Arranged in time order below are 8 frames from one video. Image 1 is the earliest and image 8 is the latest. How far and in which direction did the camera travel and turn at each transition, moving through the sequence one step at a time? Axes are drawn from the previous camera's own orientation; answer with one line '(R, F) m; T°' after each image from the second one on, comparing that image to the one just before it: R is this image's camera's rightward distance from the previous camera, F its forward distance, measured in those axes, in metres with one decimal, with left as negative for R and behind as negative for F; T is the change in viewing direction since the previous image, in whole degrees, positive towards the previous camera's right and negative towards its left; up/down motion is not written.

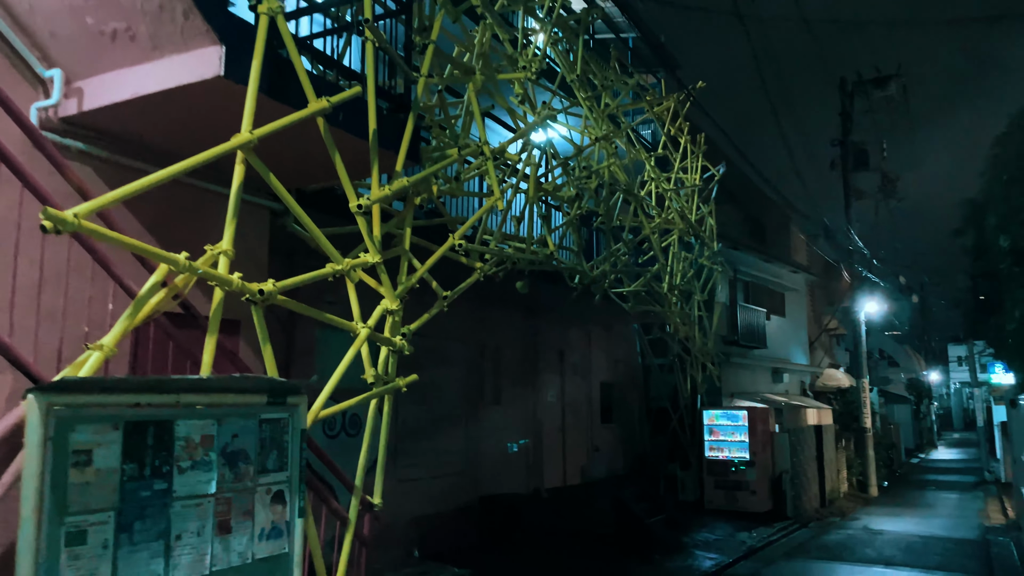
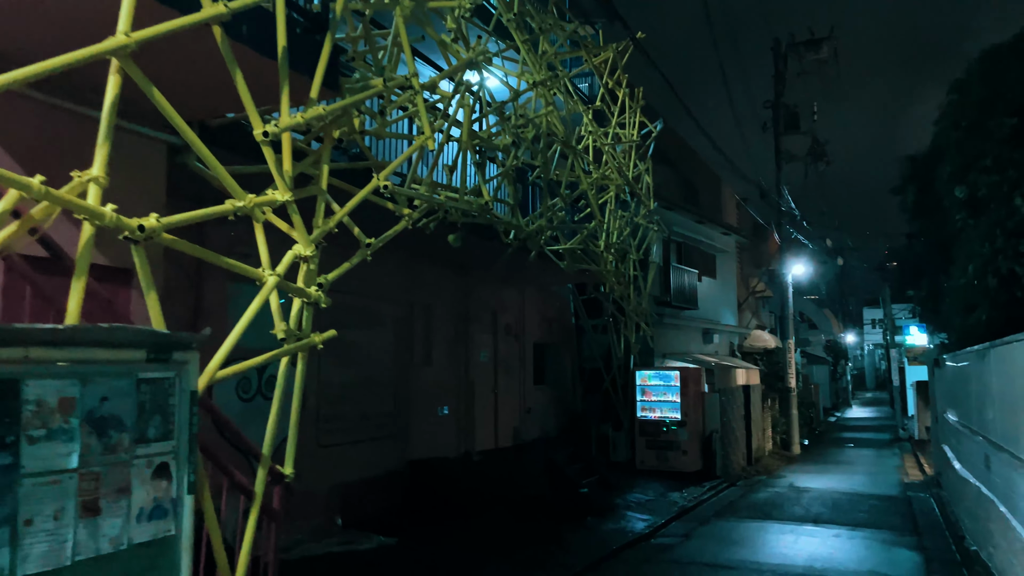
(0.0, +0.5) m; +5°
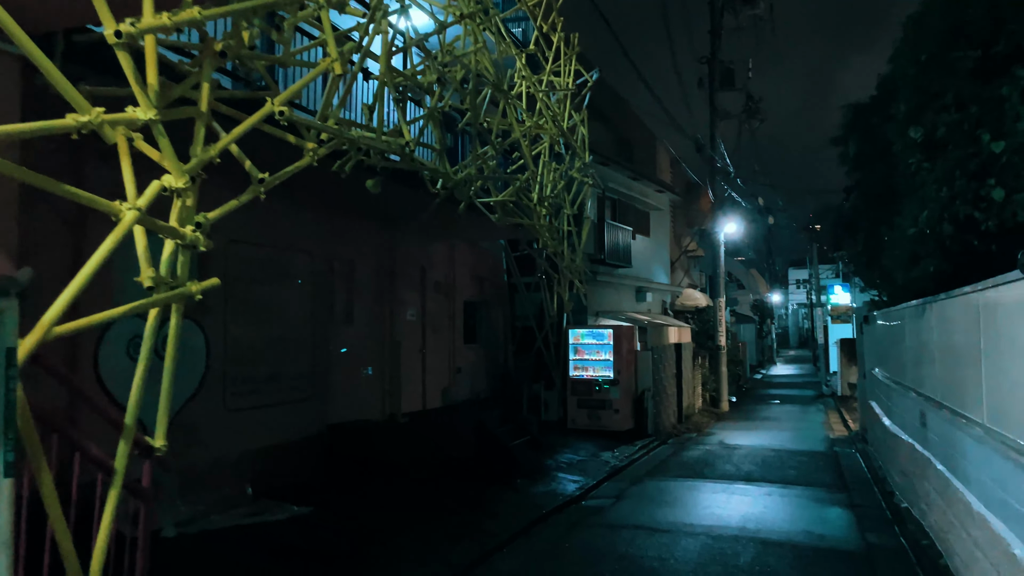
(+0.1, +0.6) m; +5°
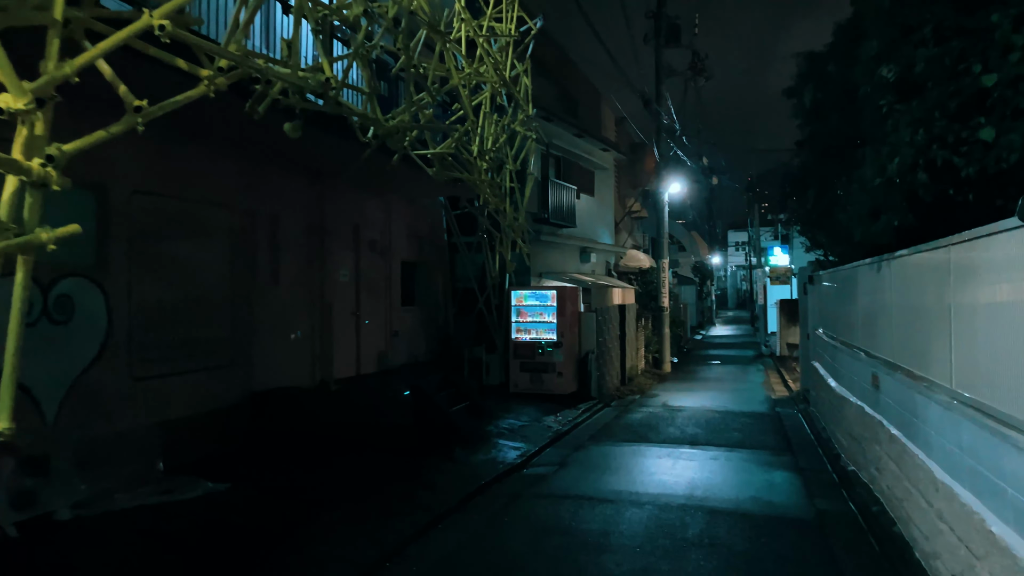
(+0.1, +0.5) m; +4°
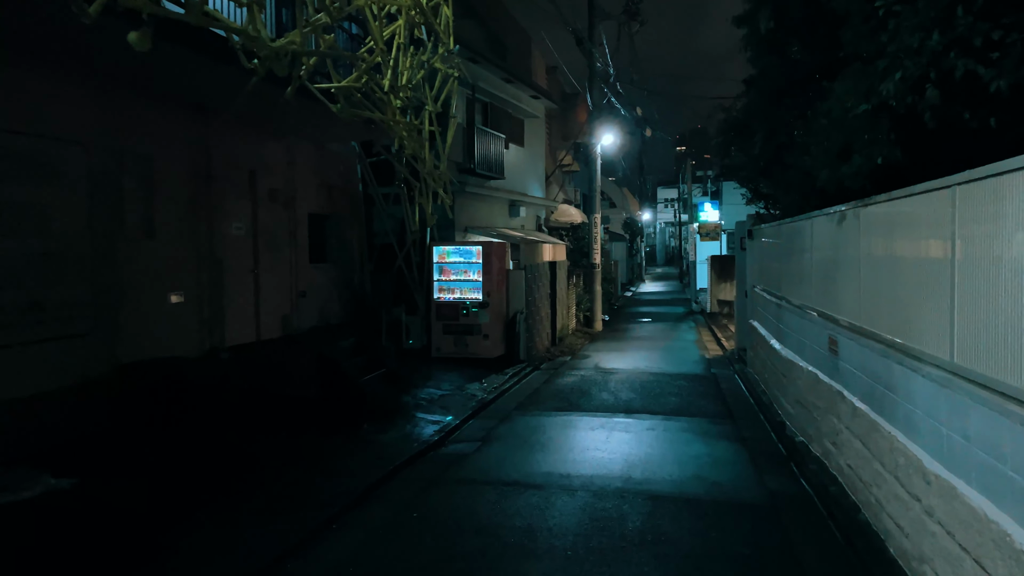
(+0.2, +1.0) m; +5°
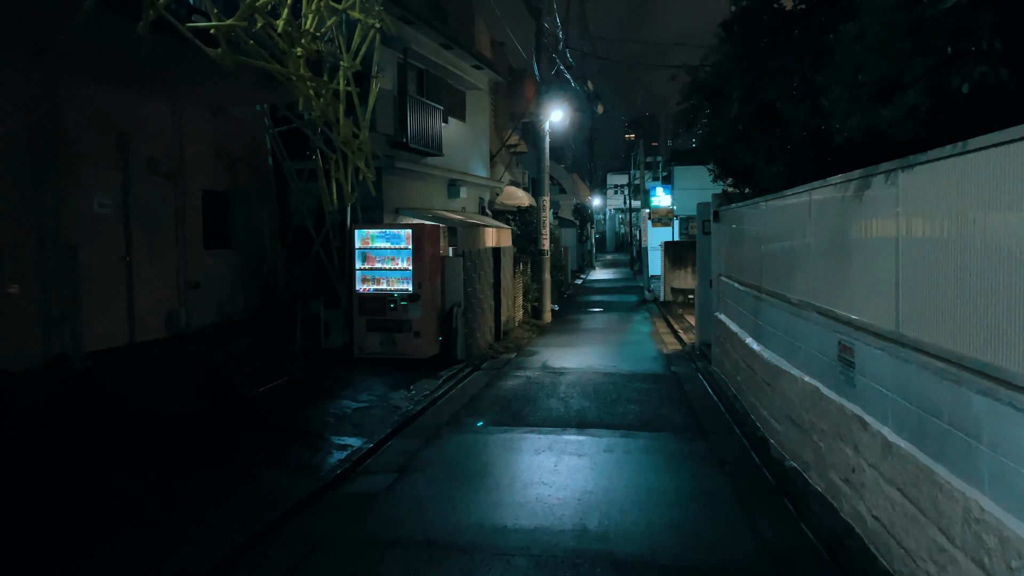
(+0.2, +1.6) m; +4°
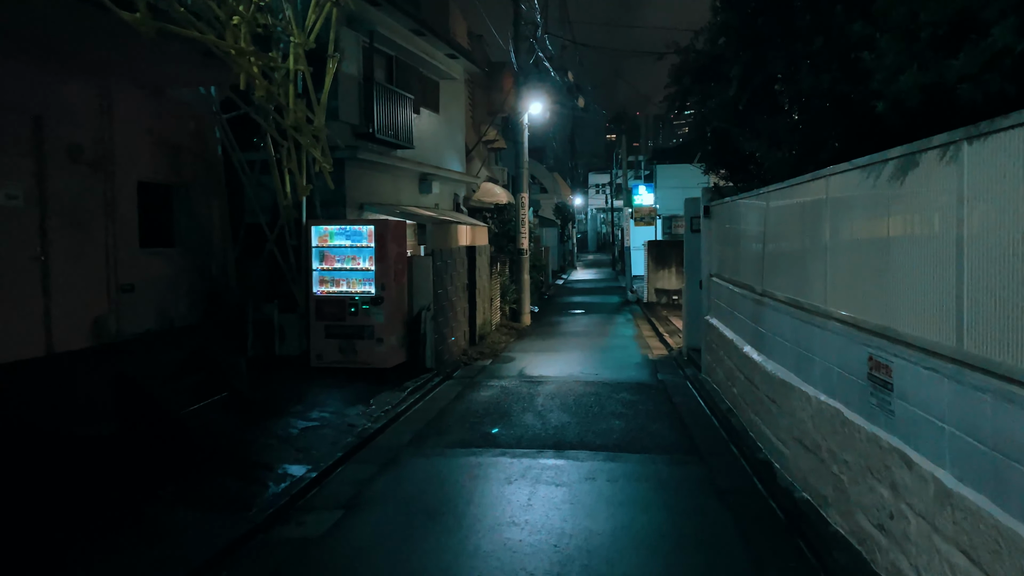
(+0.1, +0.9) m; +1°
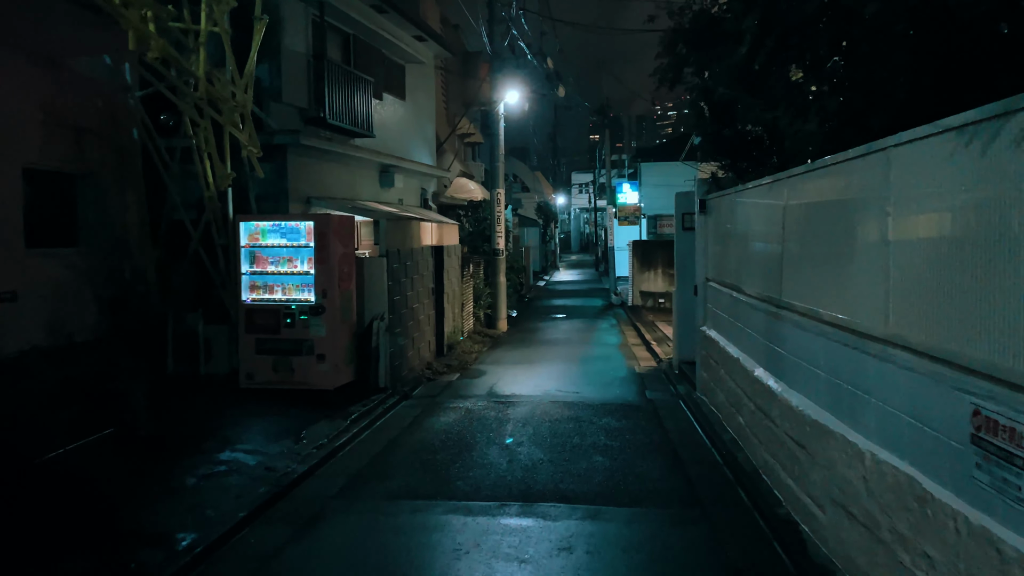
(+0.2, +1.4) m; +1°
